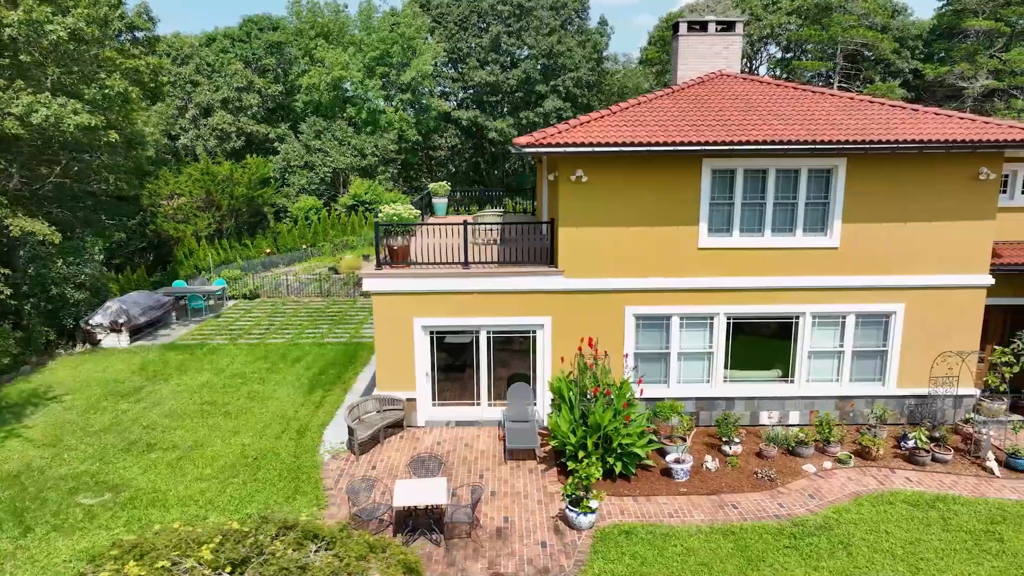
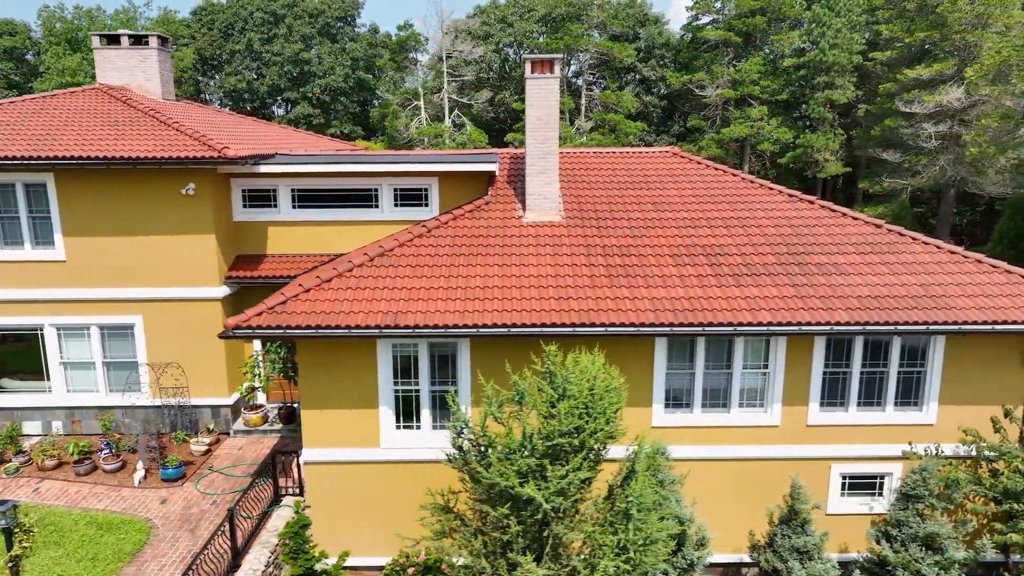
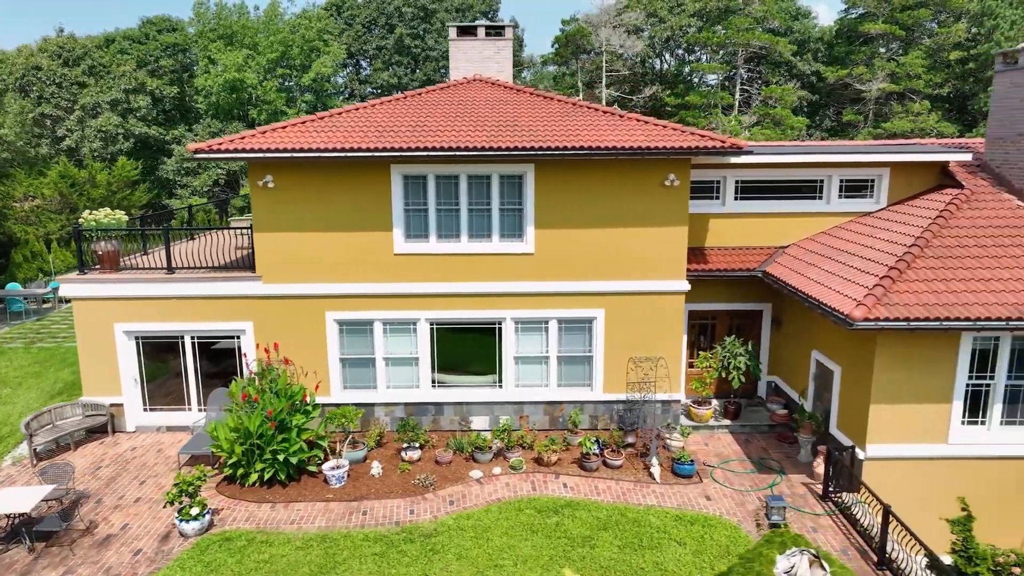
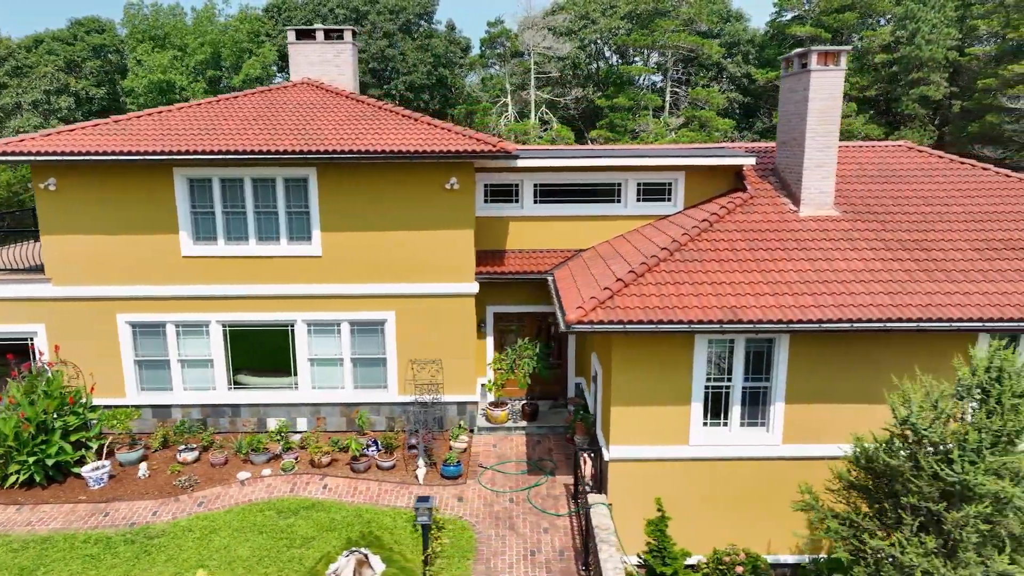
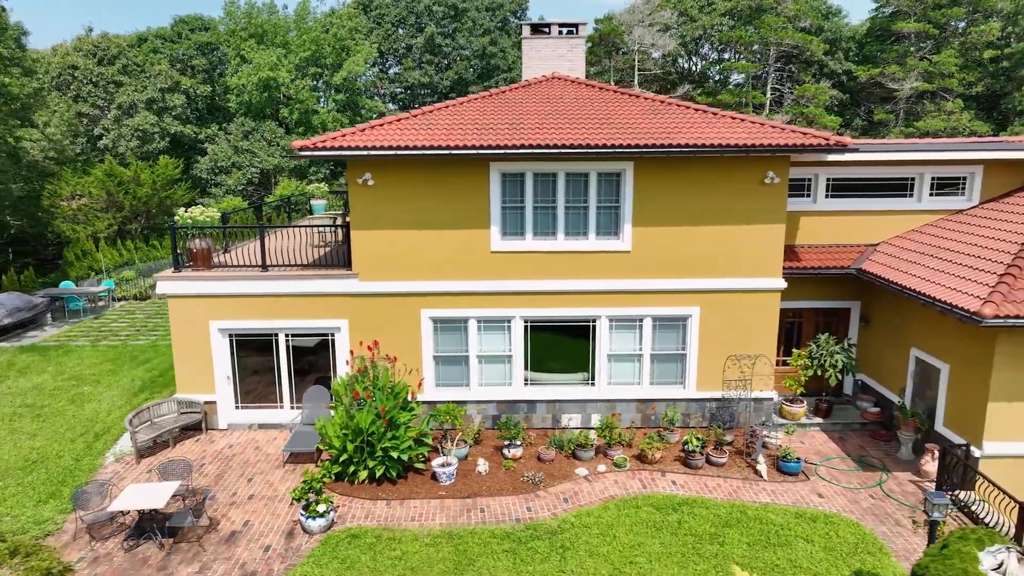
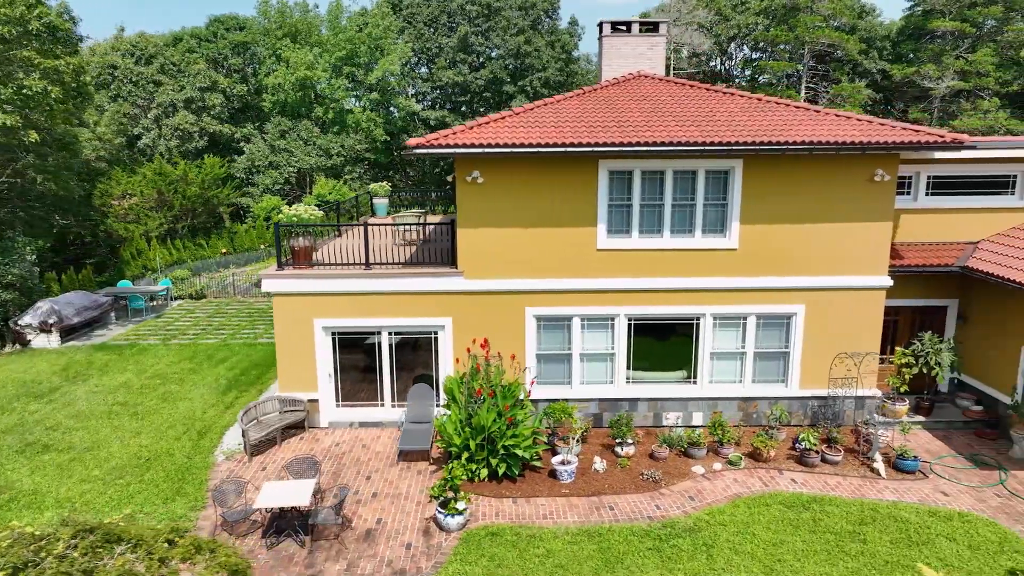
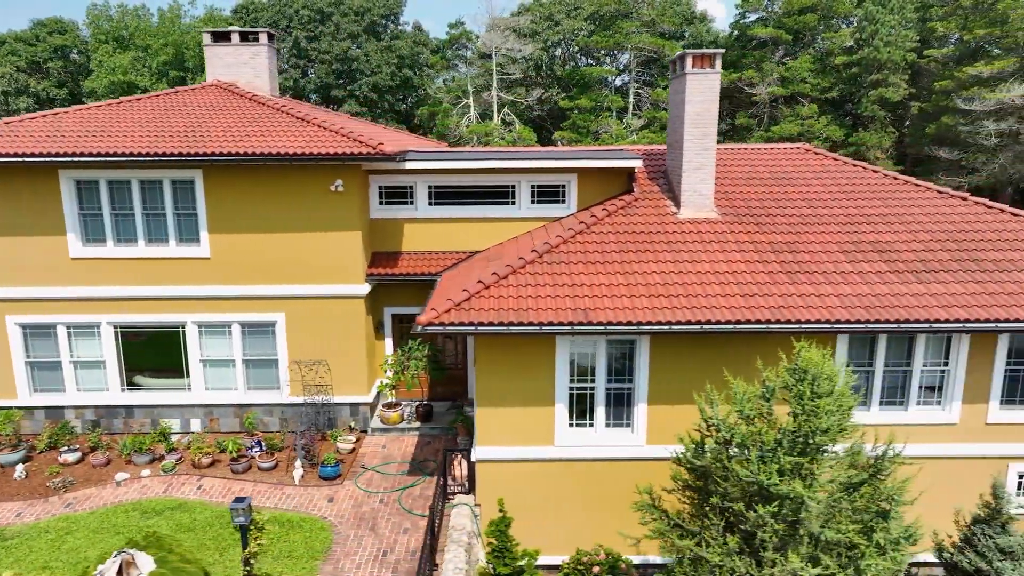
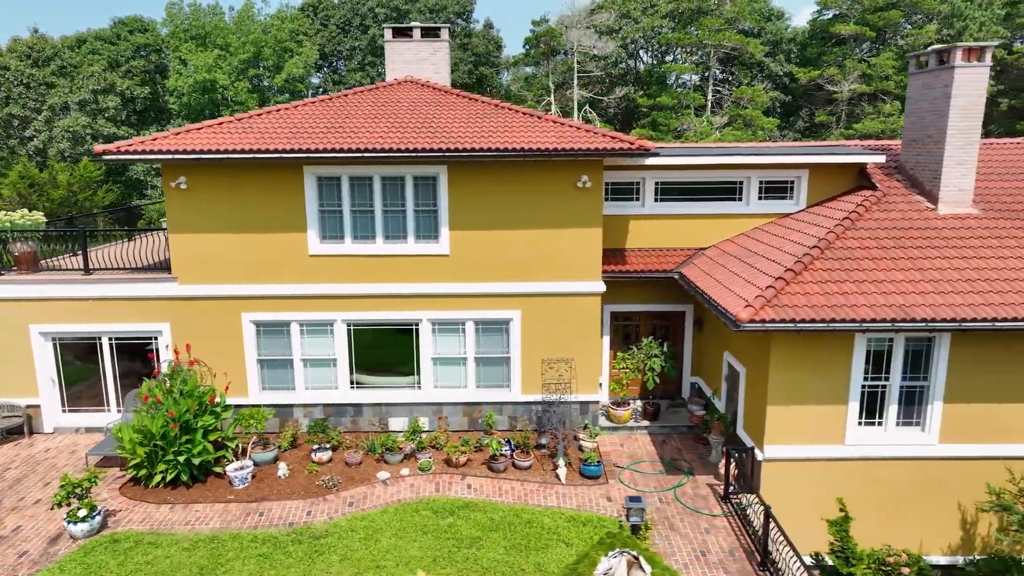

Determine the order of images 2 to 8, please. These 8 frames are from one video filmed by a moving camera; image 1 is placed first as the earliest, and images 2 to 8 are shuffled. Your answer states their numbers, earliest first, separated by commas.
6, 5, 3, 8, 4, 7, 2
